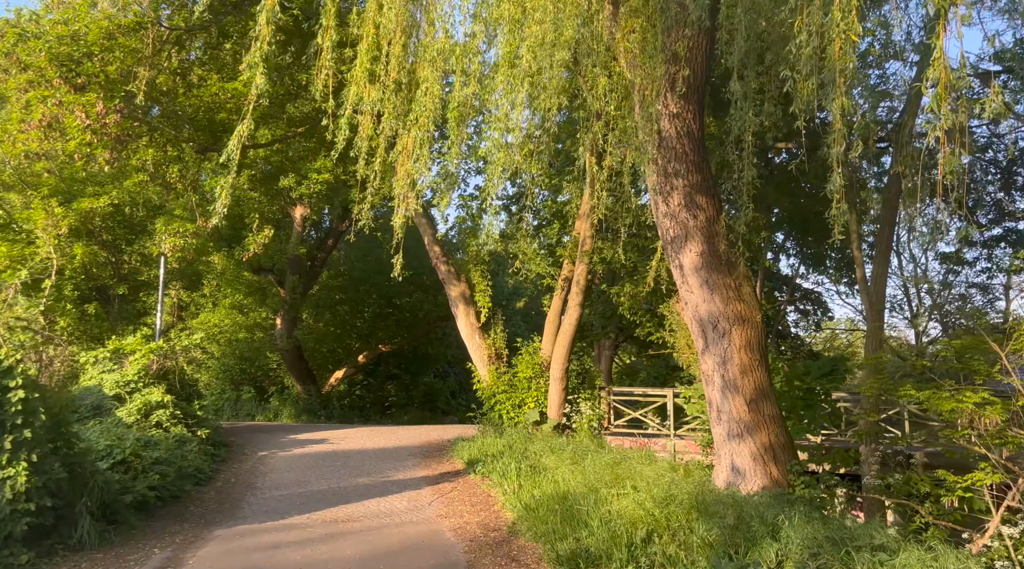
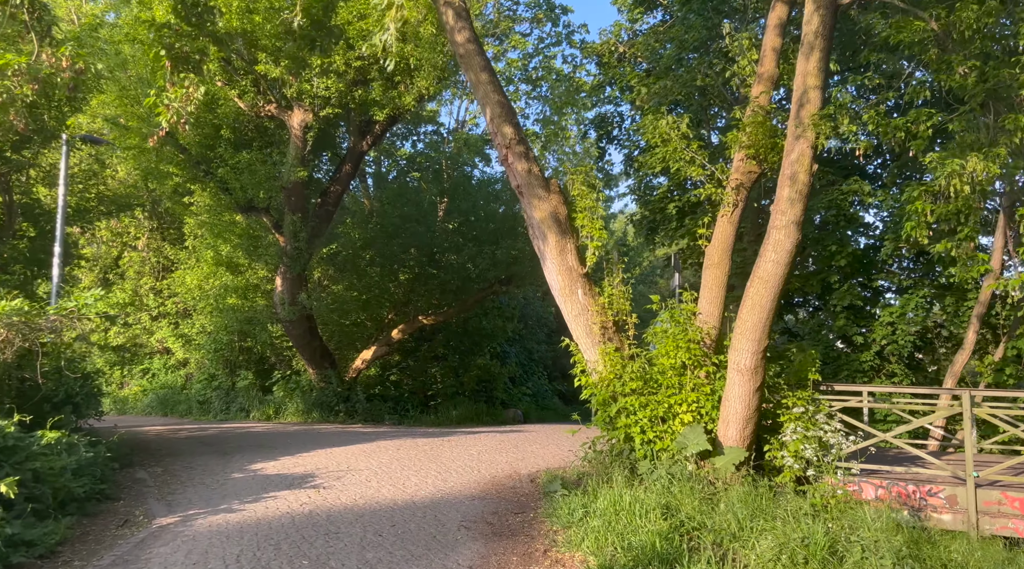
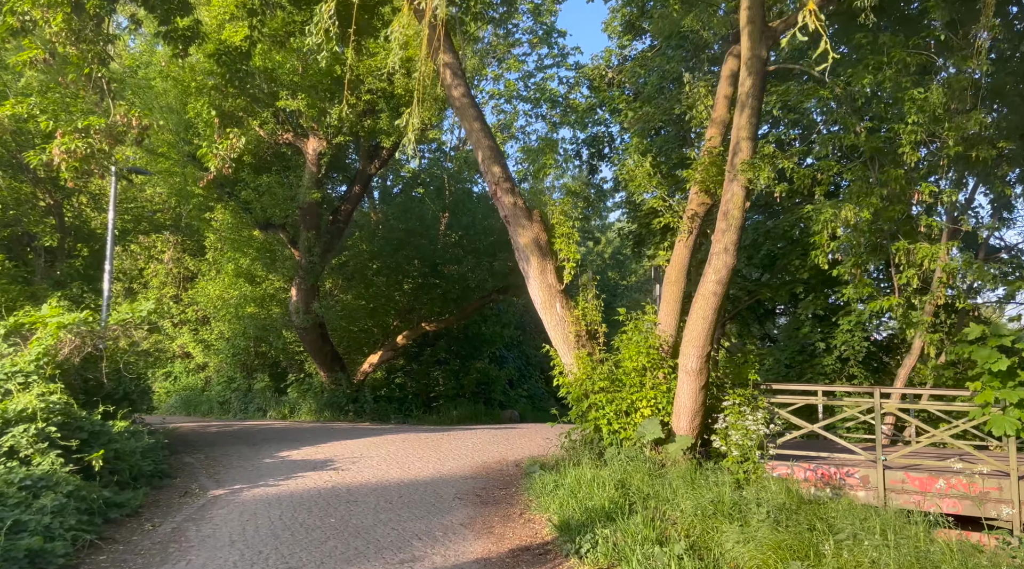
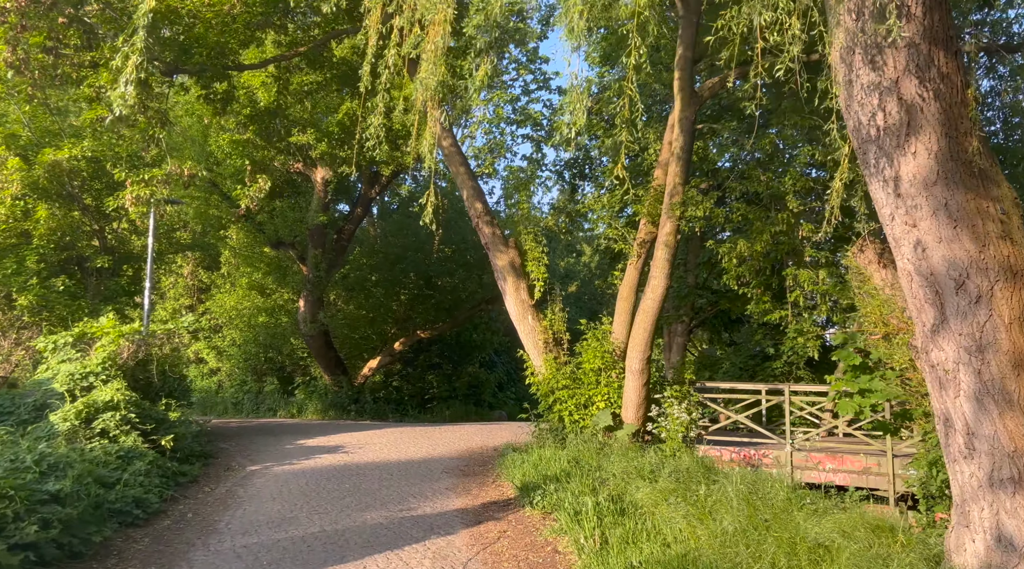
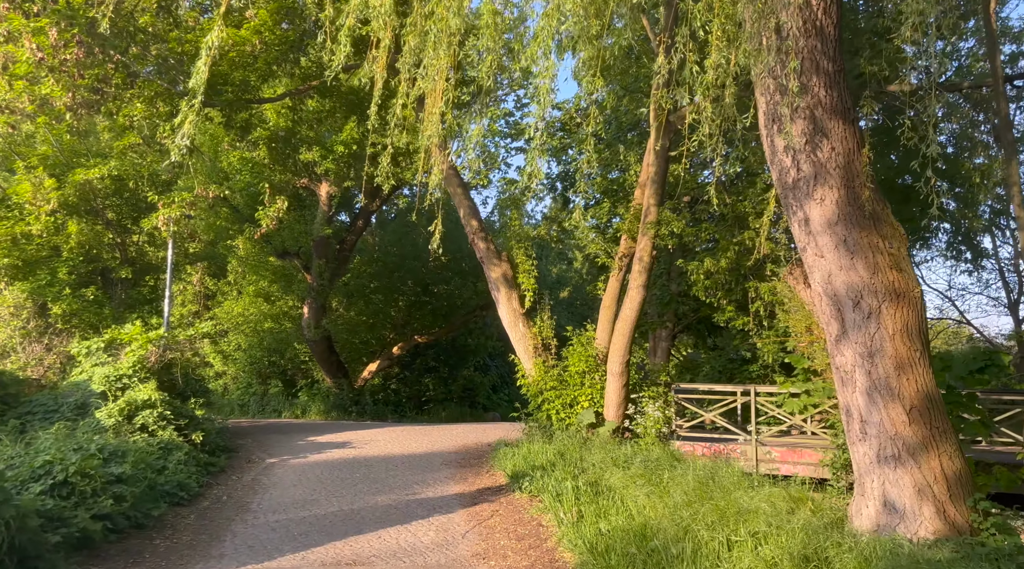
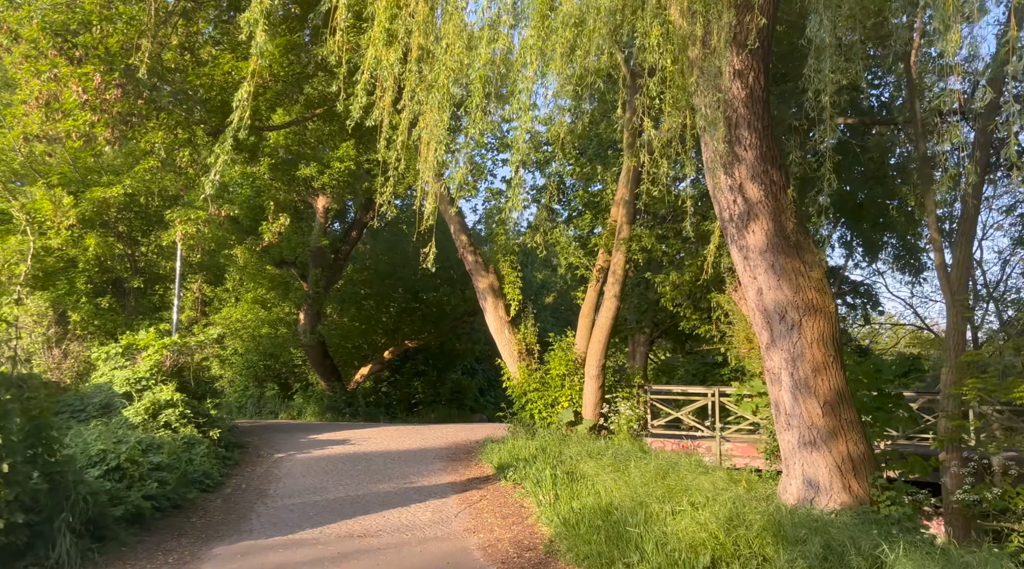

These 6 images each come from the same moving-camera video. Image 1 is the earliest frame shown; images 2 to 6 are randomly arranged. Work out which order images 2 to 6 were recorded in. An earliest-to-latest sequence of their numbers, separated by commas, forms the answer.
6, 5, 4, 3, 2
